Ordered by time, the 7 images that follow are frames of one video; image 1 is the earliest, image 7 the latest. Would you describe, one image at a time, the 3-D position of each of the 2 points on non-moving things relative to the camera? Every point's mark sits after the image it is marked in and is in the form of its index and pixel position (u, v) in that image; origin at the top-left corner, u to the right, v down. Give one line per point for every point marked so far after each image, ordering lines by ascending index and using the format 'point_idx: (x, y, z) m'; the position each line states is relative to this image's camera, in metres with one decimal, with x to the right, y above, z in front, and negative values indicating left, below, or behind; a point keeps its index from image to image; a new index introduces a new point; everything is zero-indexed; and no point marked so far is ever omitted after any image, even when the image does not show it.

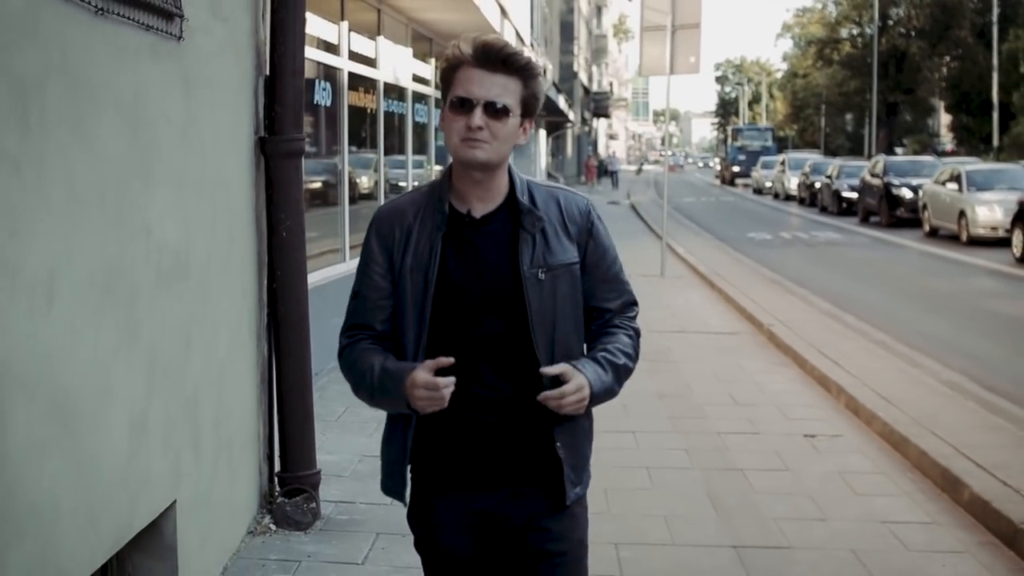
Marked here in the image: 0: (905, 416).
0: (+2.5, -0.8, +7.9) m
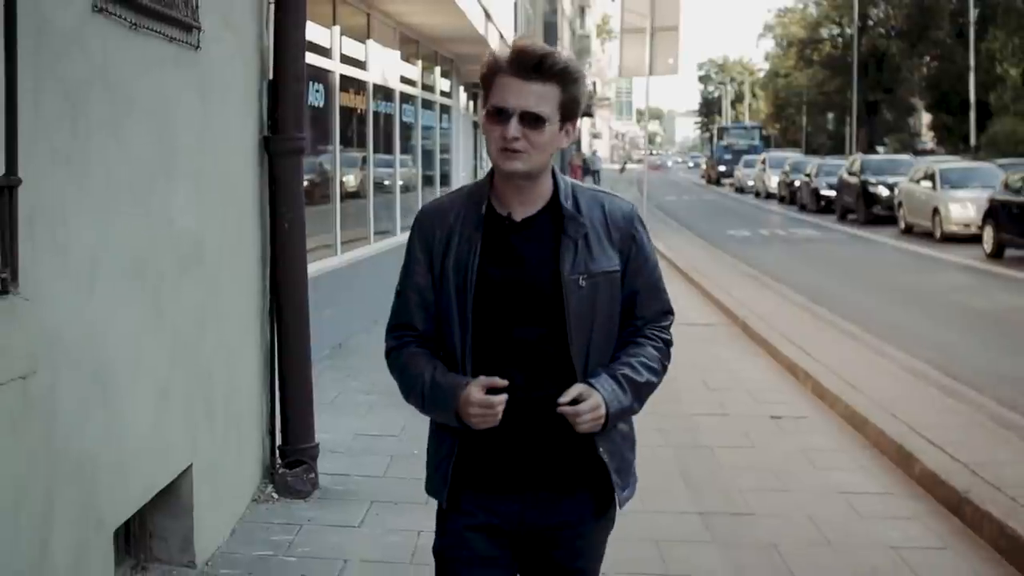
0: (+2.4, -0.8, +8.4) m
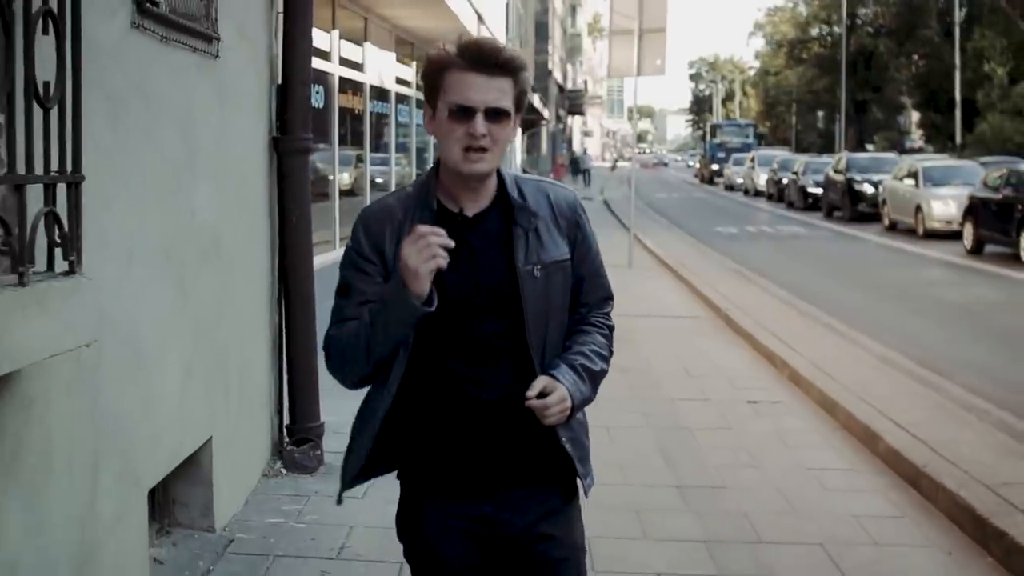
0: (+2.4, -0.7, +8.9) m
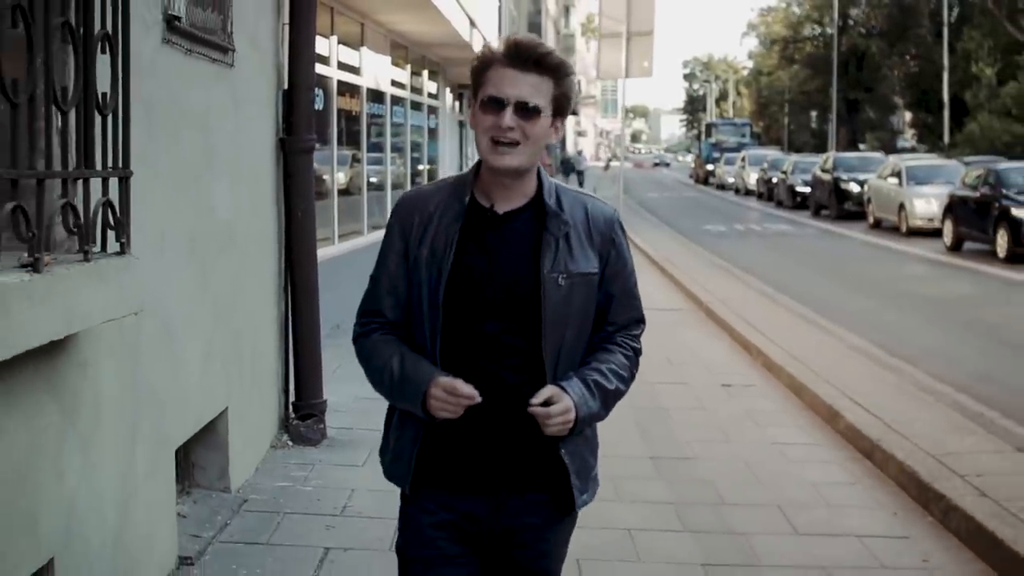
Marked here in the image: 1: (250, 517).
0: (+2.3, -0.6, +9.5) m
1: (-1.2, -1.0, +5.5) m
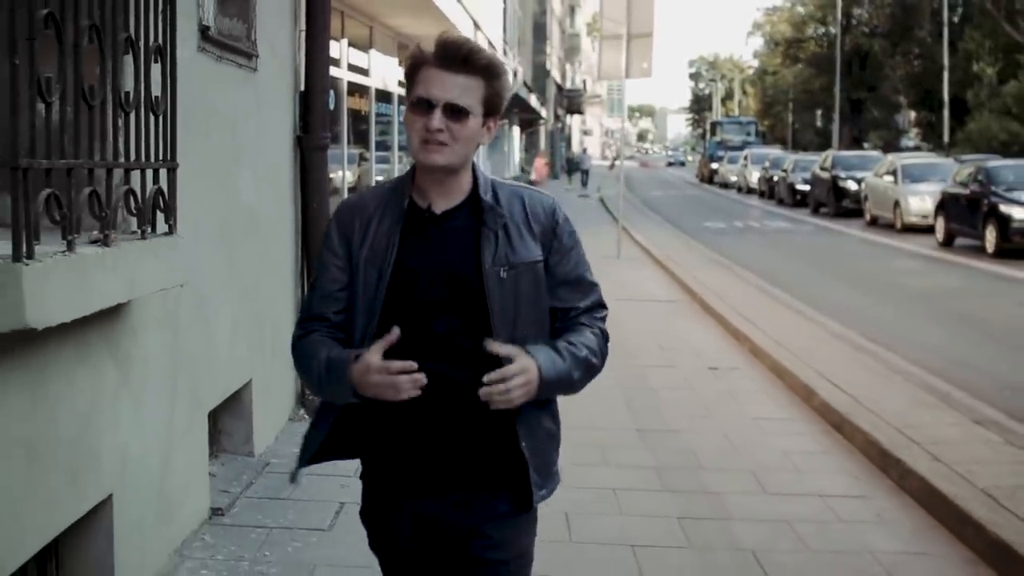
0: (+2.3, -0.5, +10.1) m
1: (-1.2, -1.0, +6.1) m
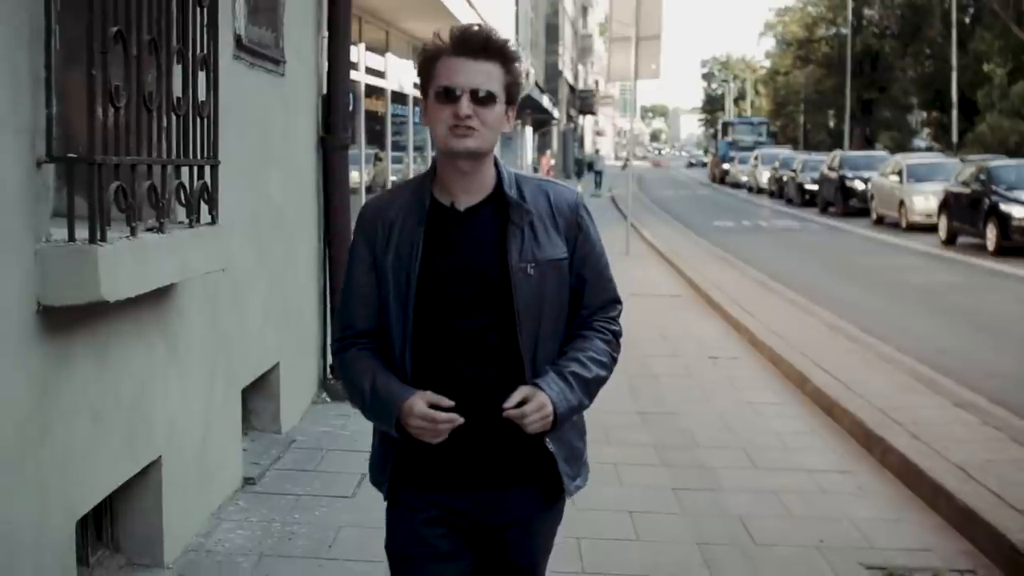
0: (+2.4, -0.5, +10.5) m
1: (-1.2, -0.9, +6.6) m
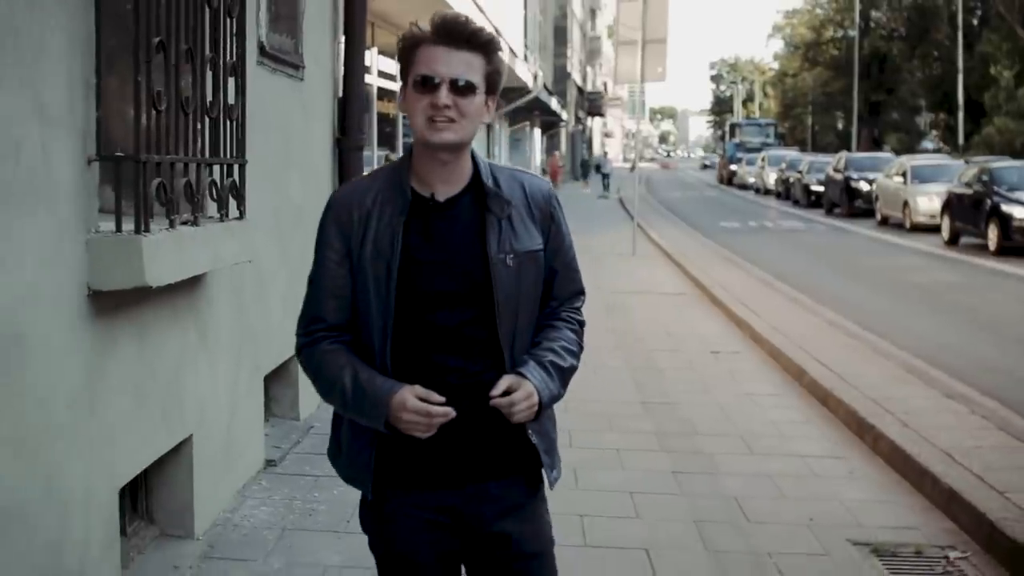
0: (+2.4, -0.5, +10.9) m
1: (-1.1, -0.9, +7.0) m
